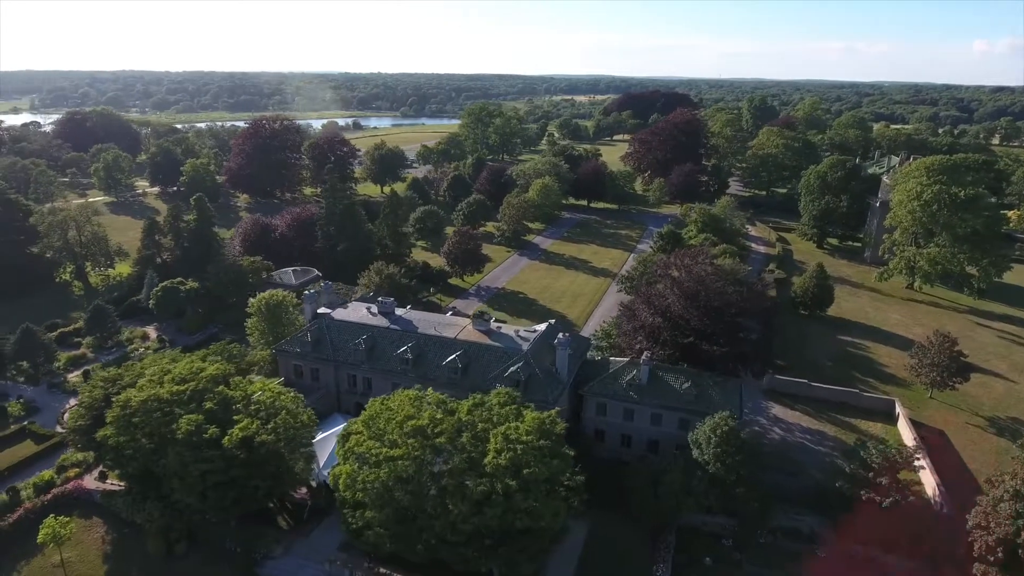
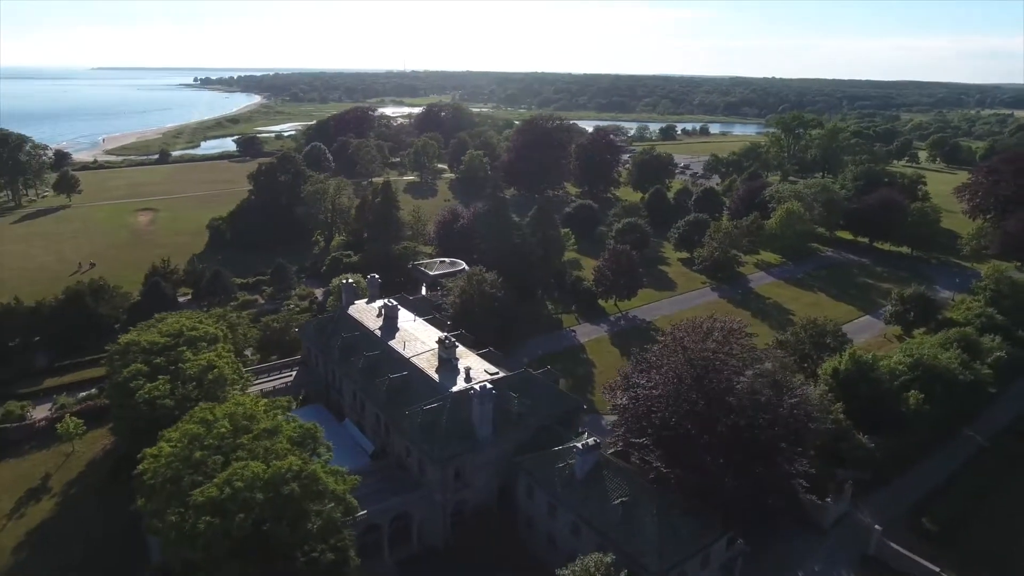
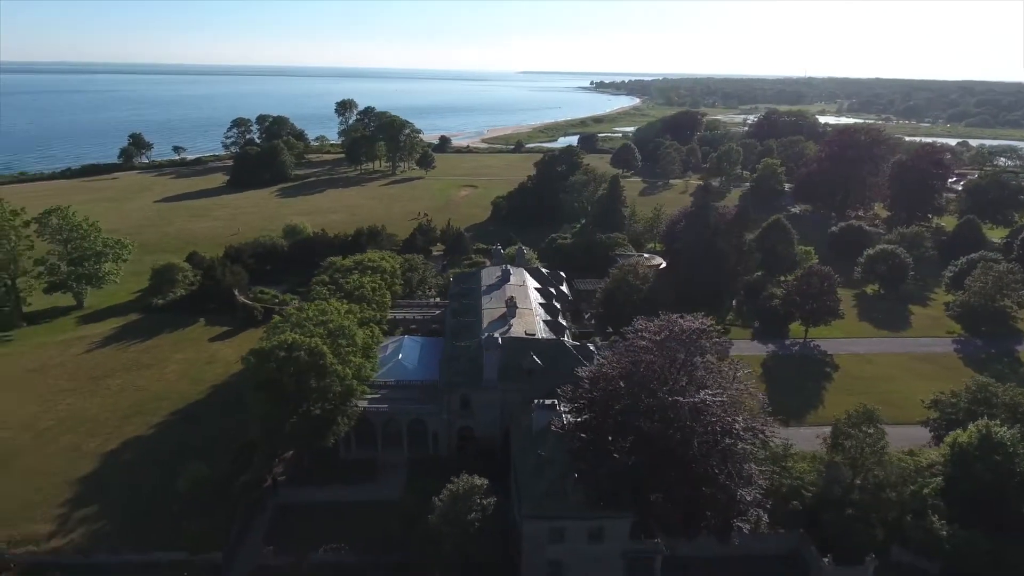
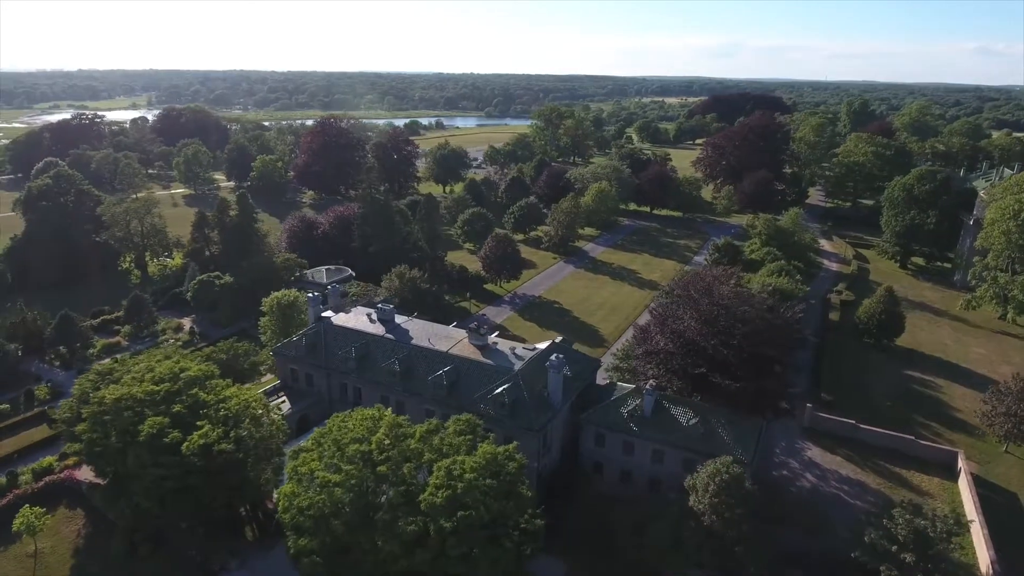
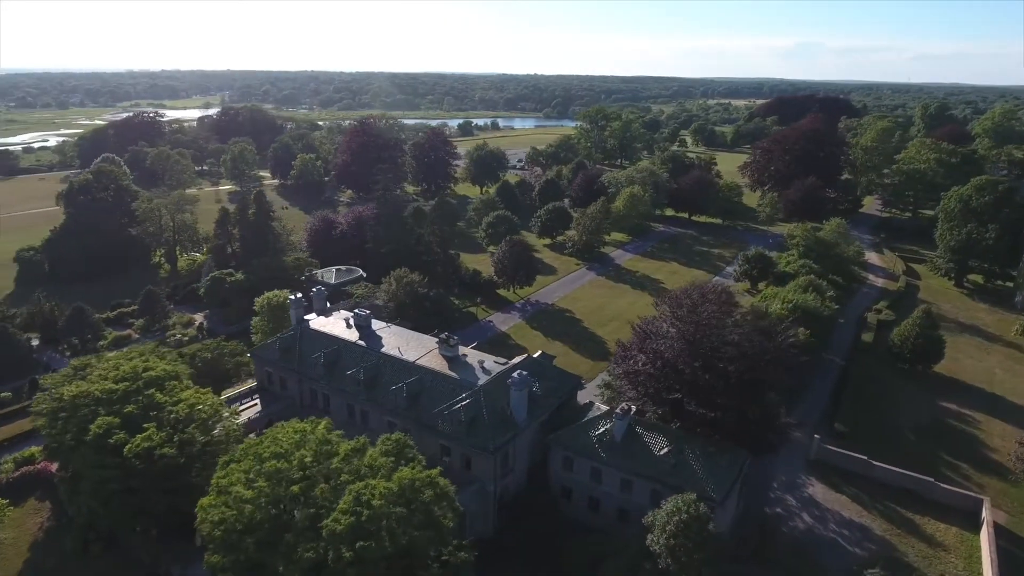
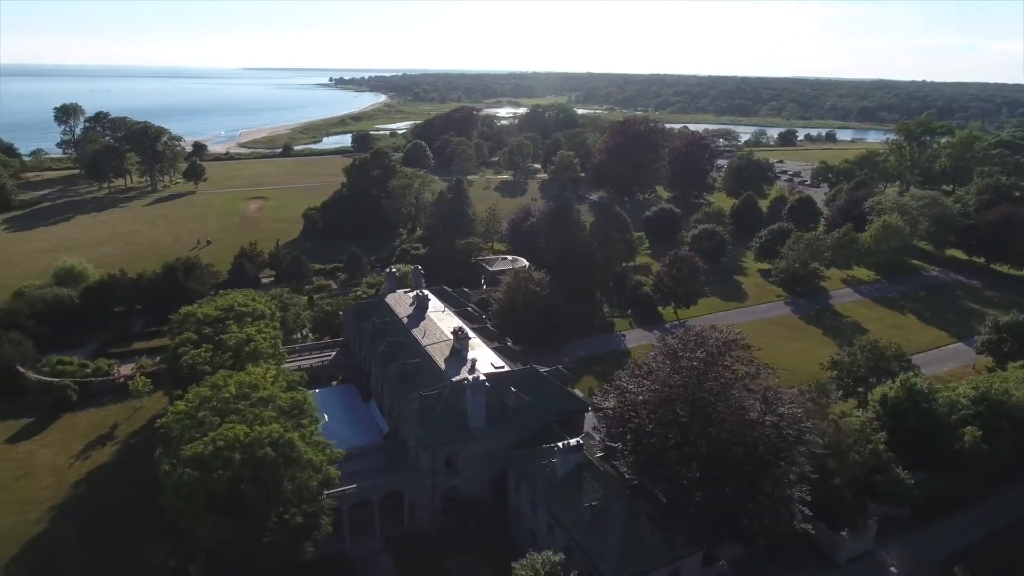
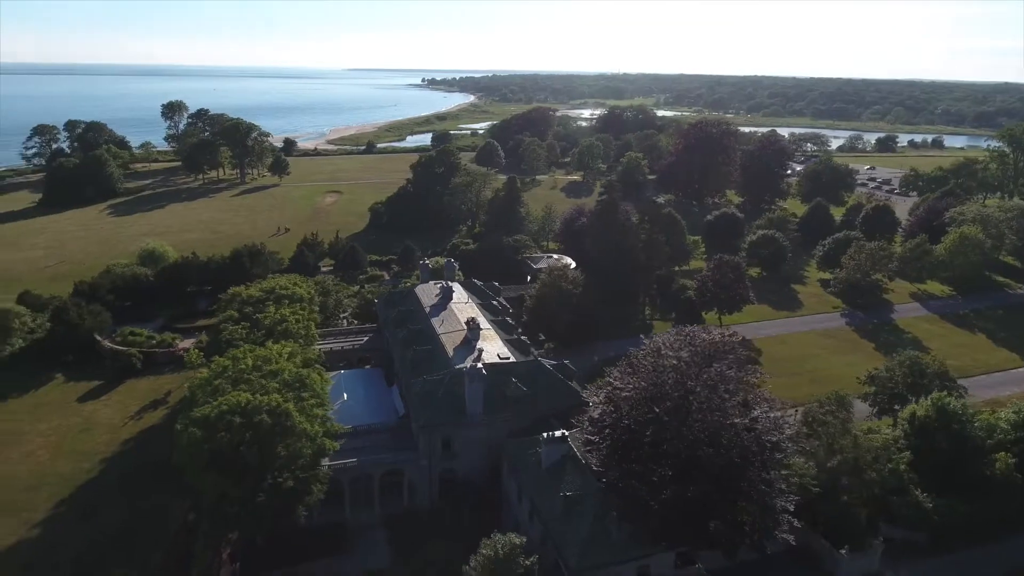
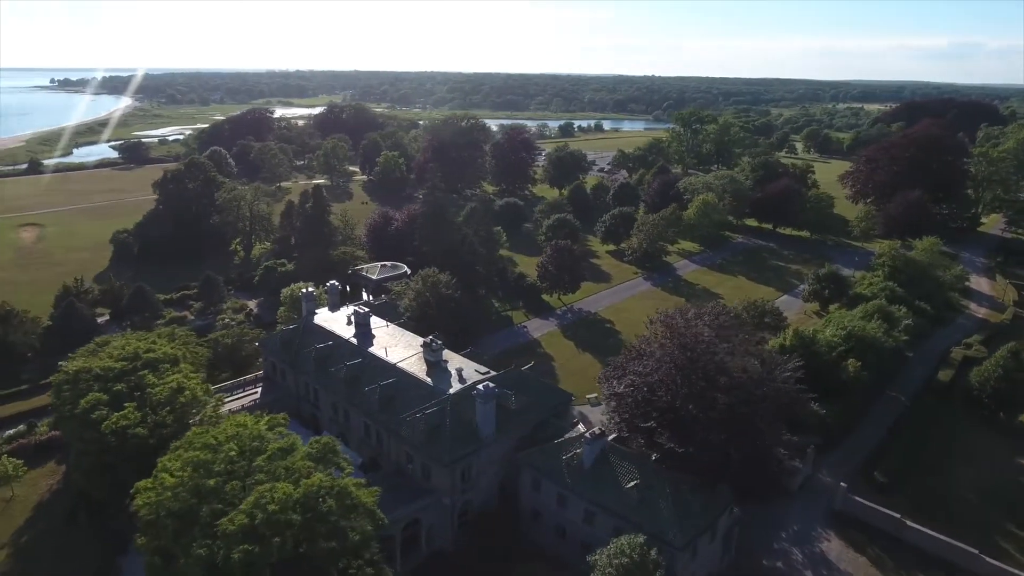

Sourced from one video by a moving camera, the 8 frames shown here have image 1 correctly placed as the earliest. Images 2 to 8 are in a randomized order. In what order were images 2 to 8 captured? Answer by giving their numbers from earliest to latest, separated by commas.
4, 5, 8, 2, 6, 7, 3
